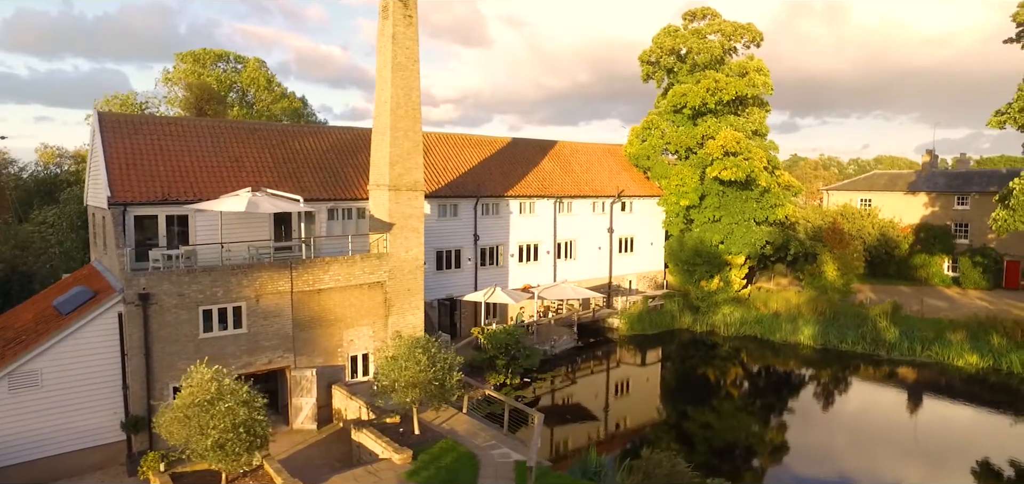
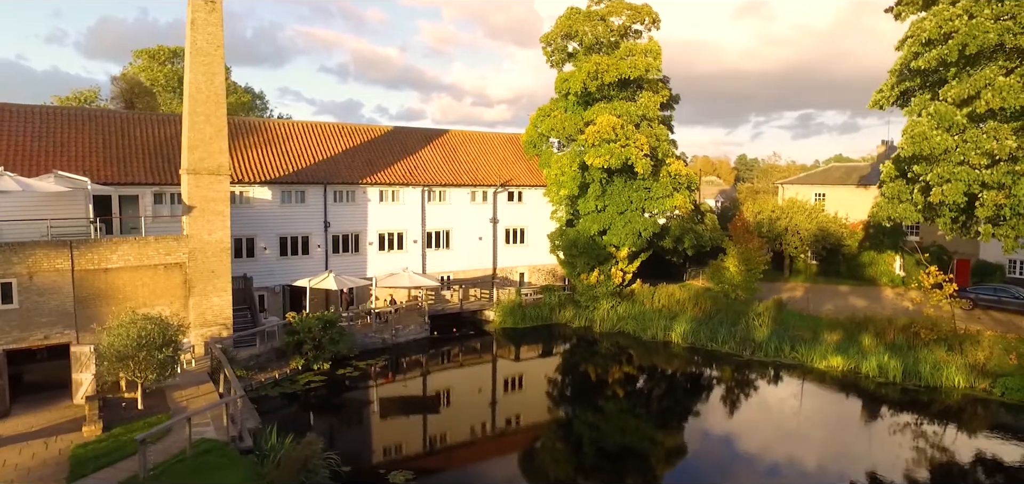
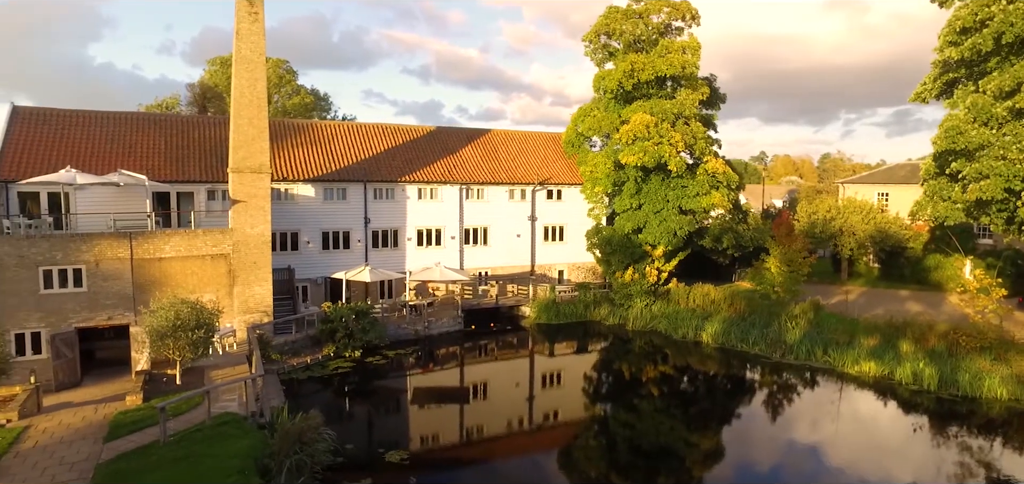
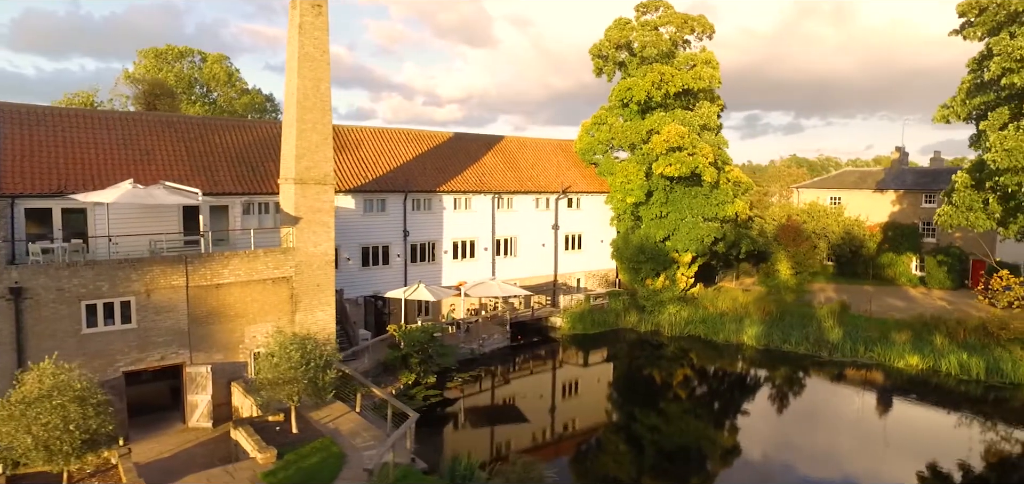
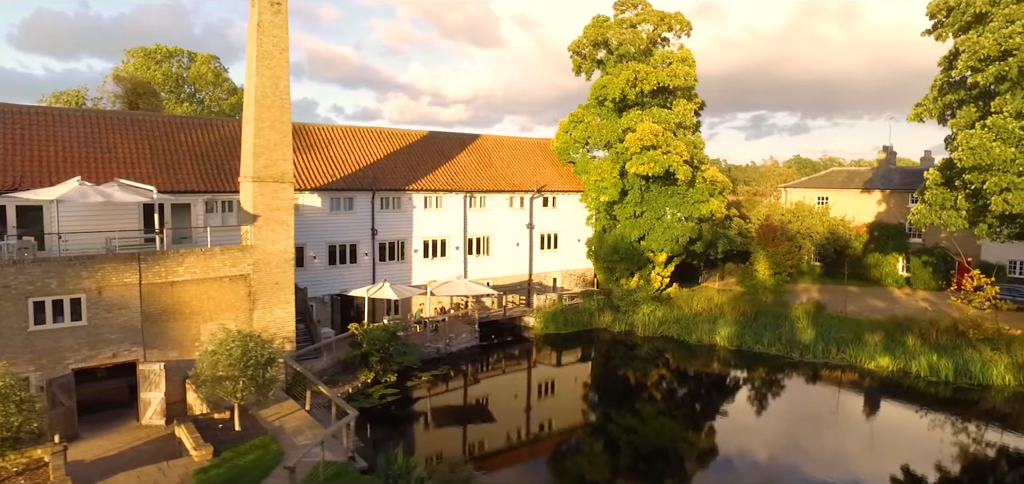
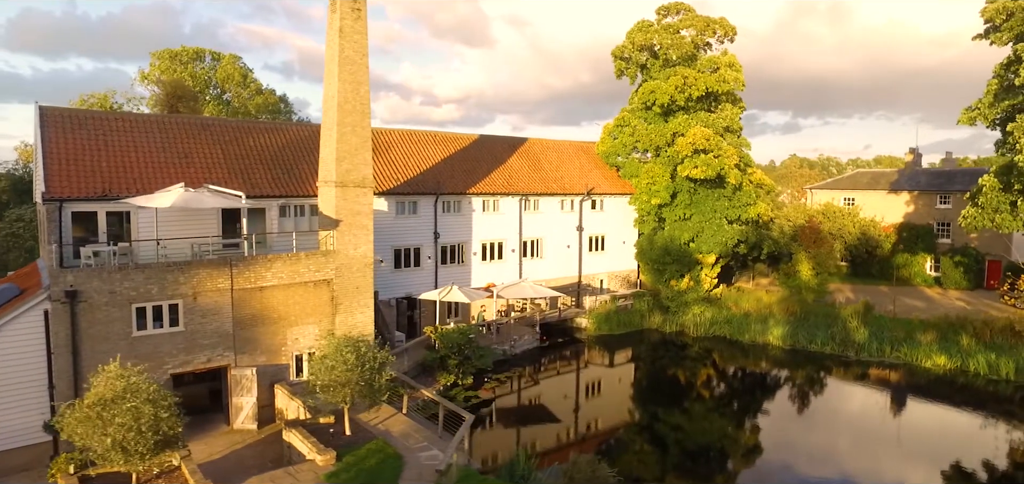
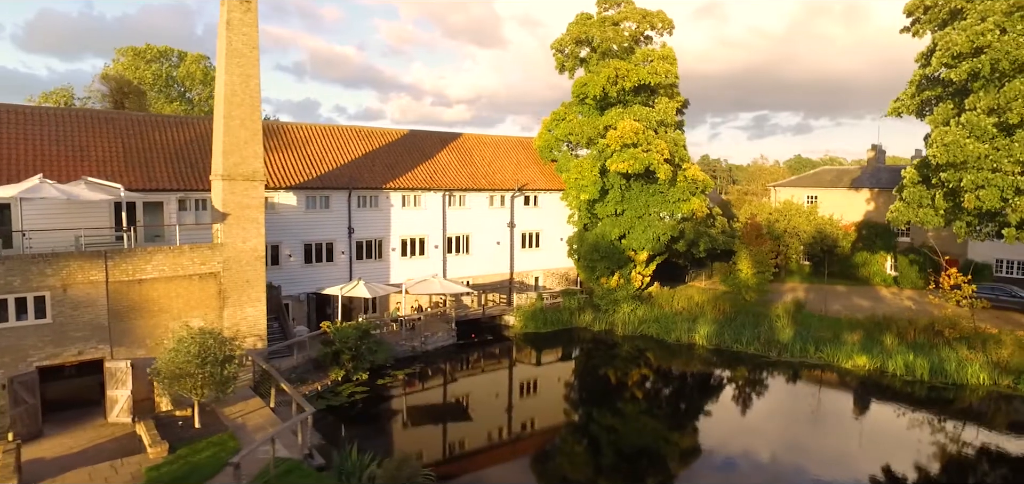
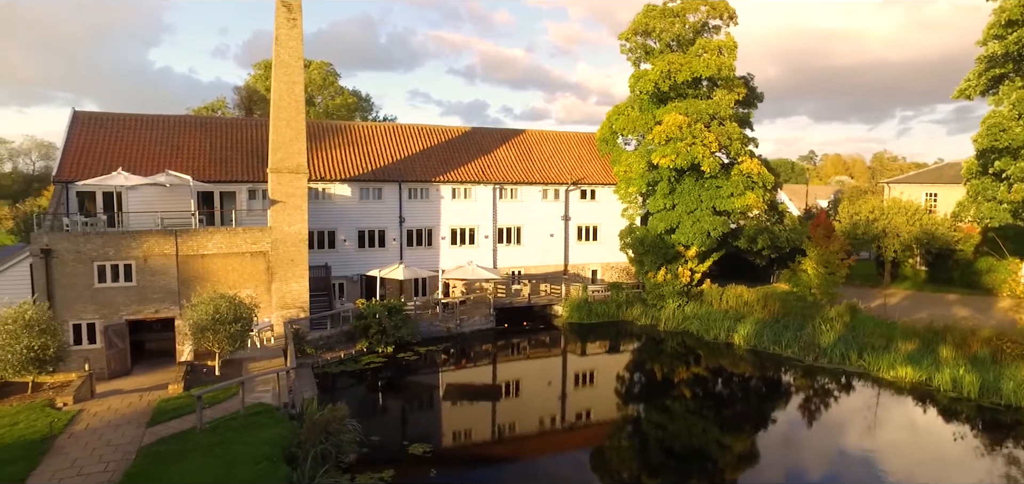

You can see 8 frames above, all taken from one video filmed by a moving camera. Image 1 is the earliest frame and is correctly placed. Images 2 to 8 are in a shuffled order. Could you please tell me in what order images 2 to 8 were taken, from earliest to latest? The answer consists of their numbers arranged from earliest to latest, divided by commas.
6, 4, 5, 7, 2, 3, 8
